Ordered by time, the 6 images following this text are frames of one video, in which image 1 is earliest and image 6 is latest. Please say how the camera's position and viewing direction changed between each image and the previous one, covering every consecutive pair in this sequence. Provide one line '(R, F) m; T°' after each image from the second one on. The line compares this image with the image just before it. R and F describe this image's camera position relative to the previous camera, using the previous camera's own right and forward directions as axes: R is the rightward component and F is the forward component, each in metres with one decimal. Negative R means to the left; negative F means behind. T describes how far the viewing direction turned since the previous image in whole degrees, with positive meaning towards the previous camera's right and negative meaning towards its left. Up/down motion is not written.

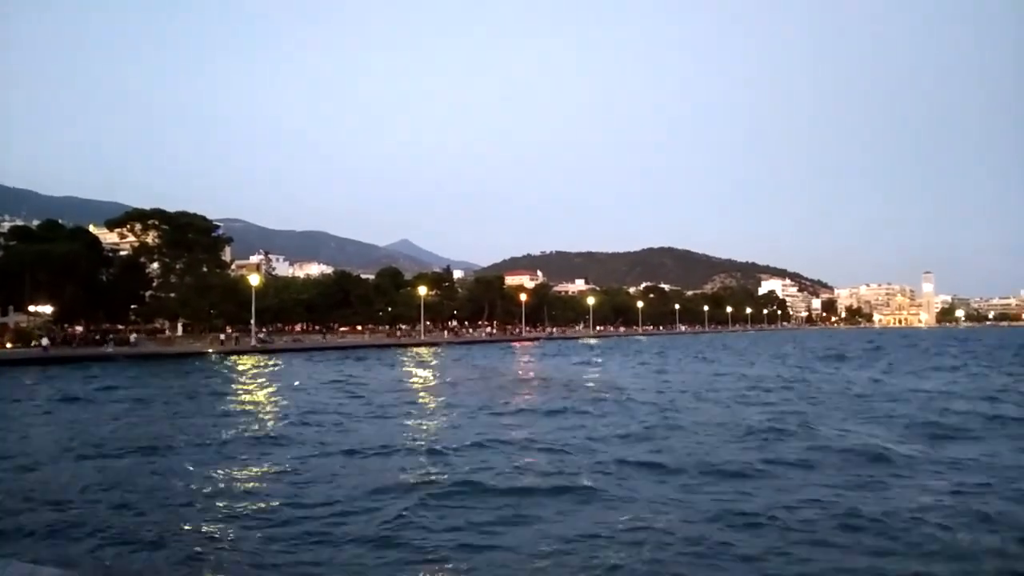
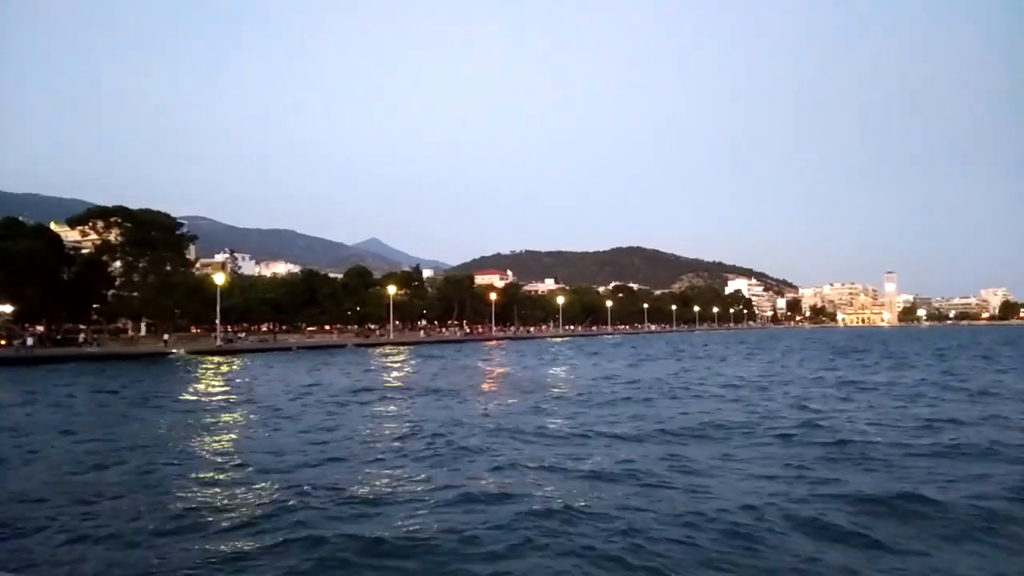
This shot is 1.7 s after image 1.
(-0.2, 0.0) m; +2°
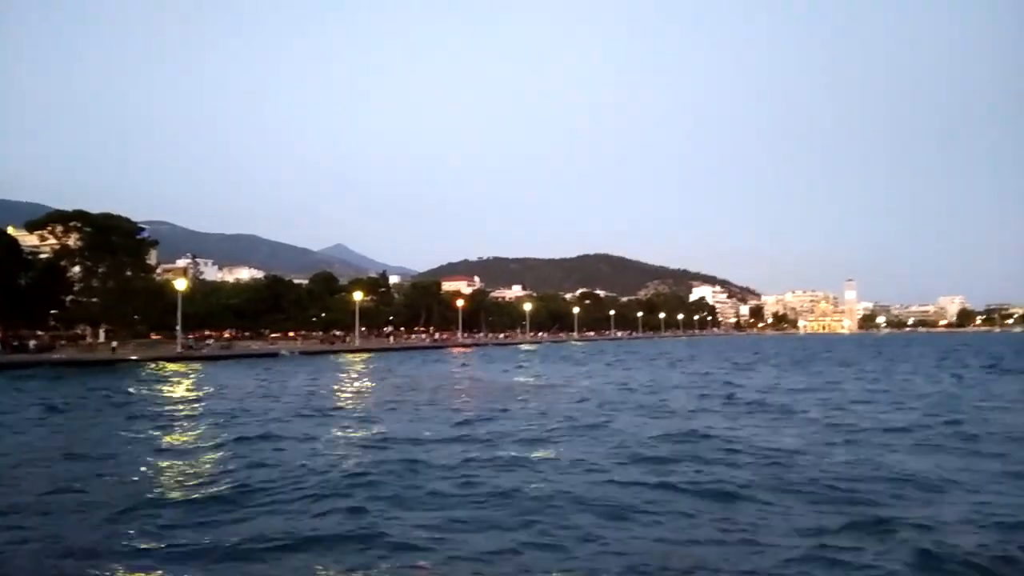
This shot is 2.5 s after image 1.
(-0.2, 0.0) m; +2°
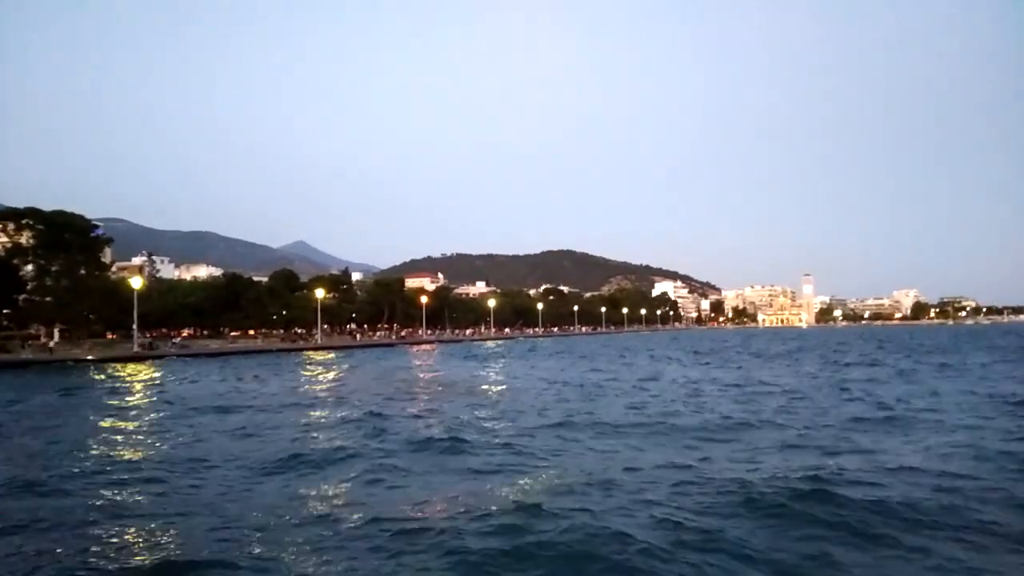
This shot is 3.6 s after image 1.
(-0.3, +0.3) m; +2°
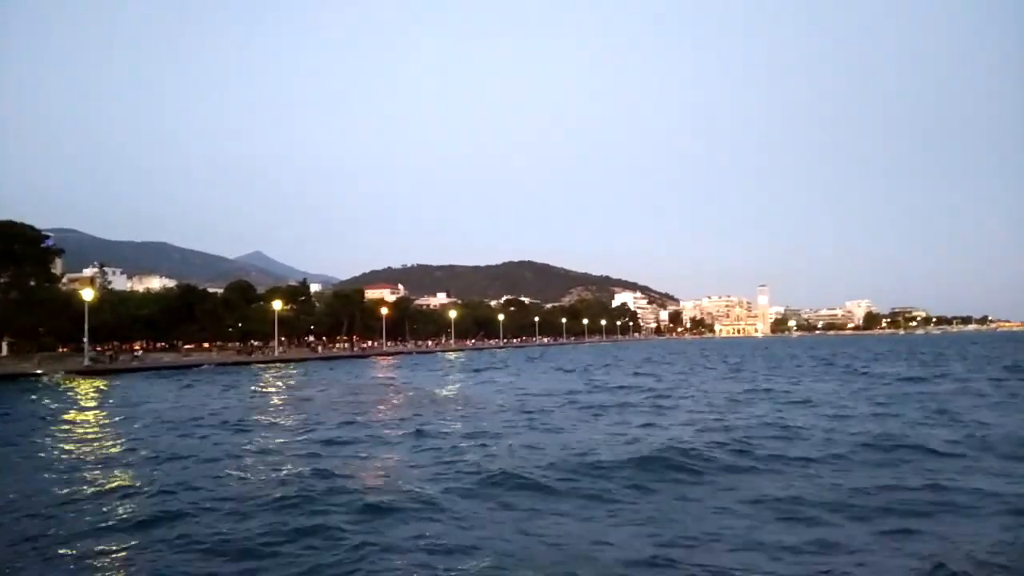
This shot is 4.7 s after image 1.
(-0.3, +0.7) m; +3°
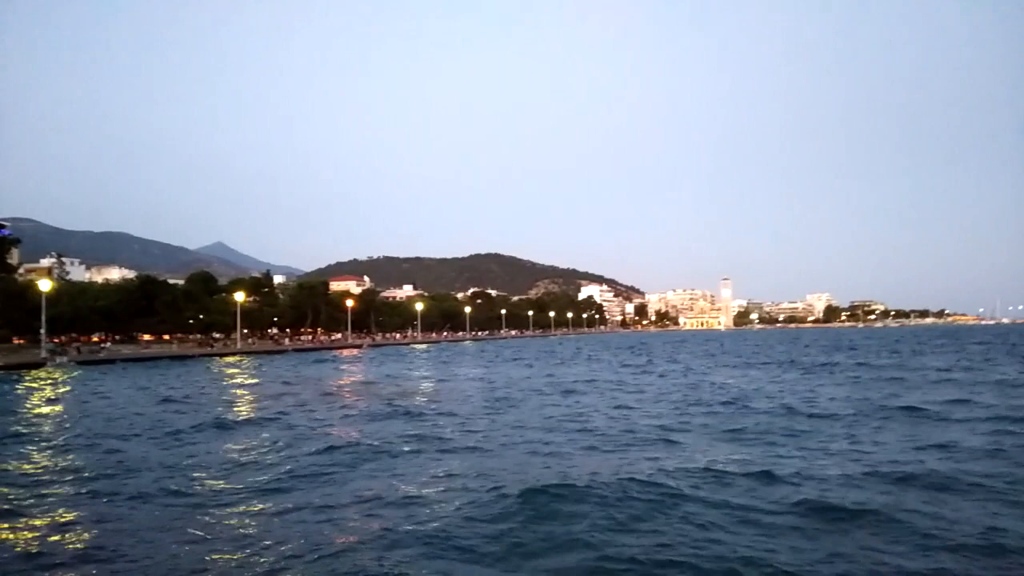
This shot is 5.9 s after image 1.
(-0.3, +1.0) m; +2°
